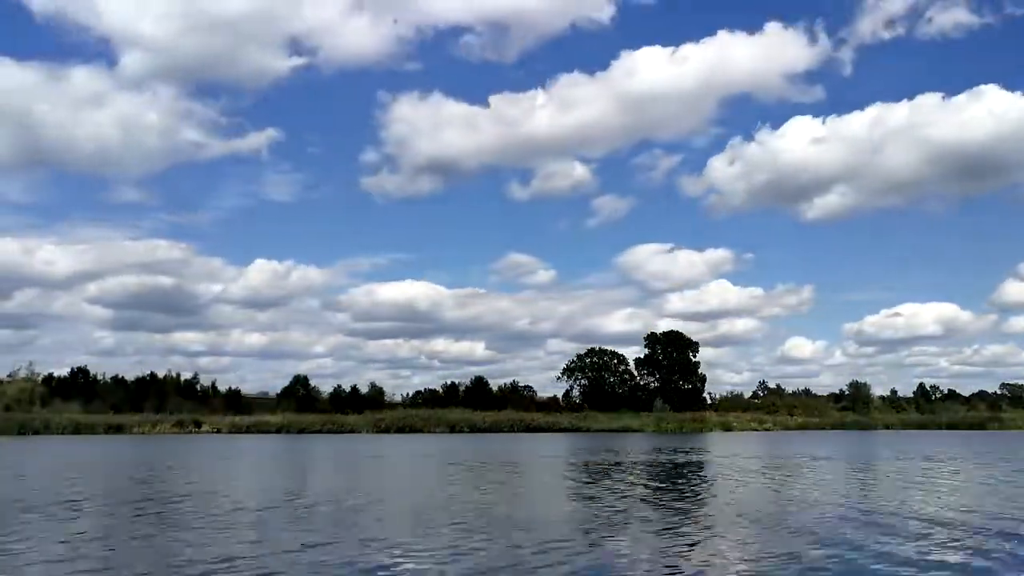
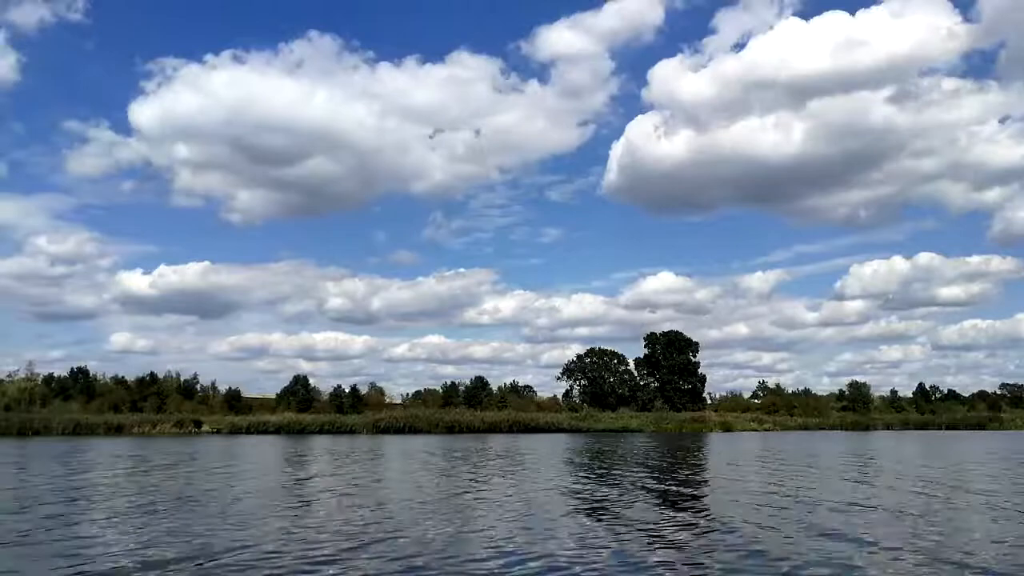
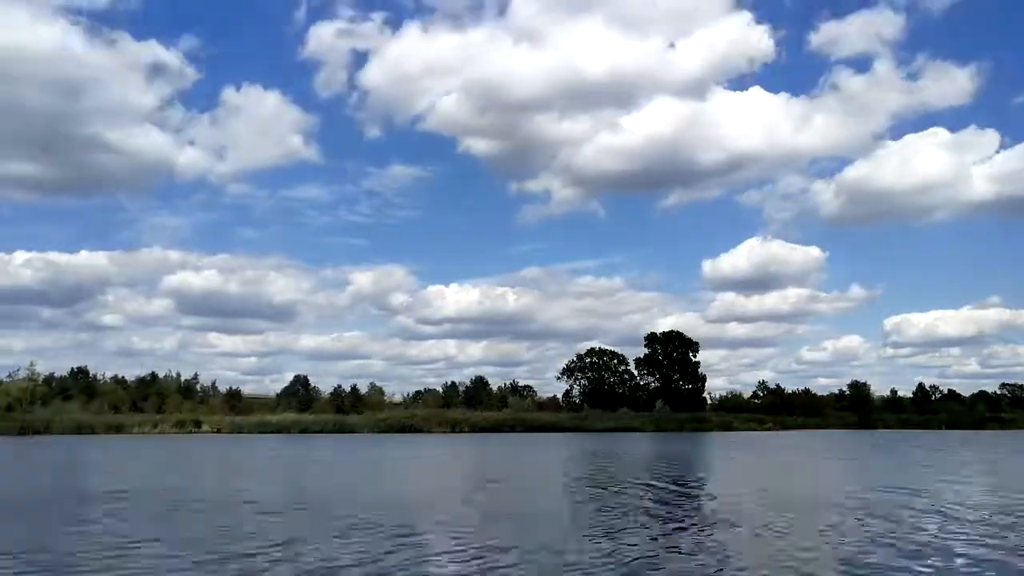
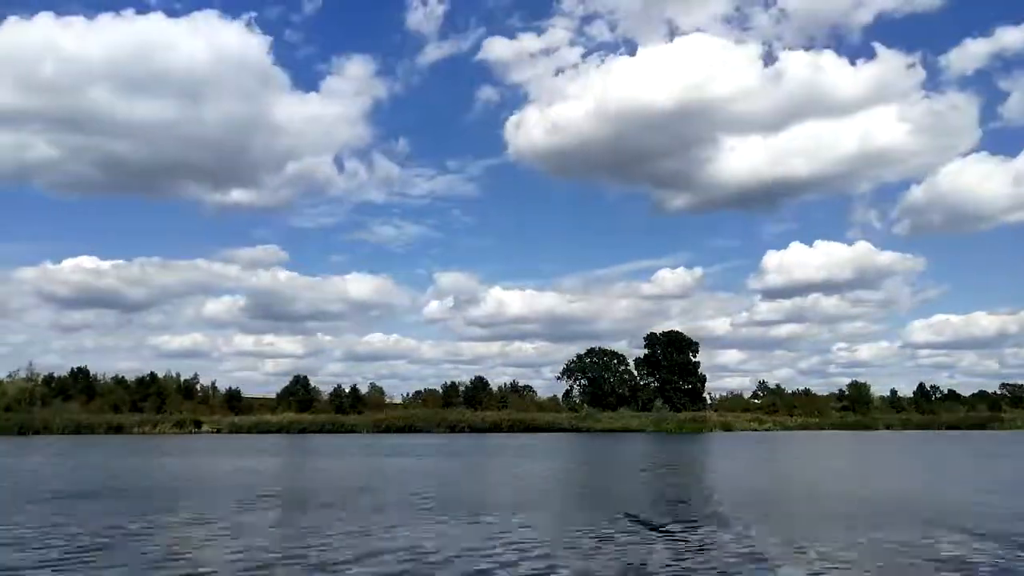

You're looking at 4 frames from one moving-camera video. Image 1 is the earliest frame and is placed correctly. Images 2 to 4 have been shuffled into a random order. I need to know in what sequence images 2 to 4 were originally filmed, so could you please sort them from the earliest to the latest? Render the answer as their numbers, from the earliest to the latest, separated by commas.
3, 4, 2
